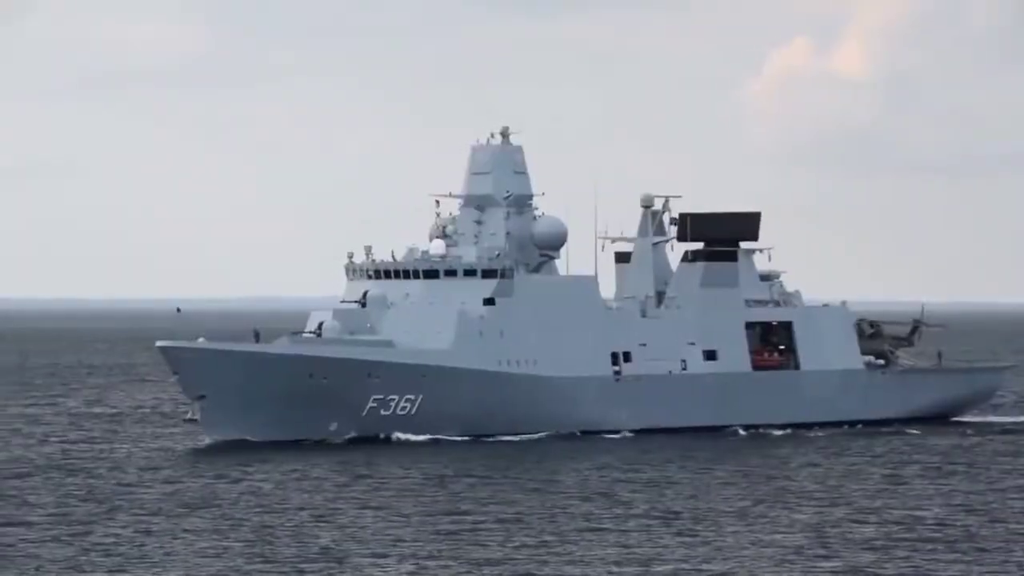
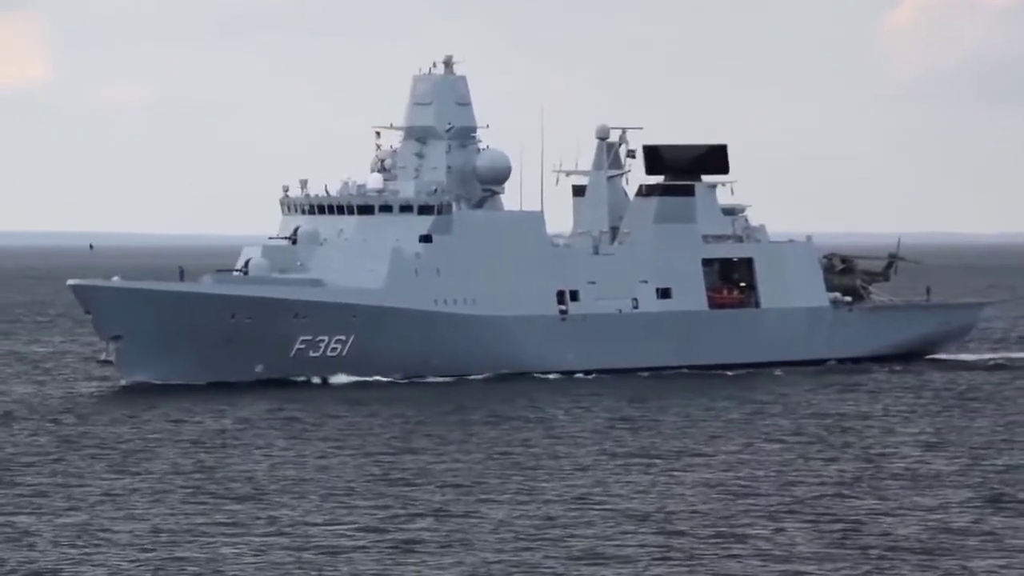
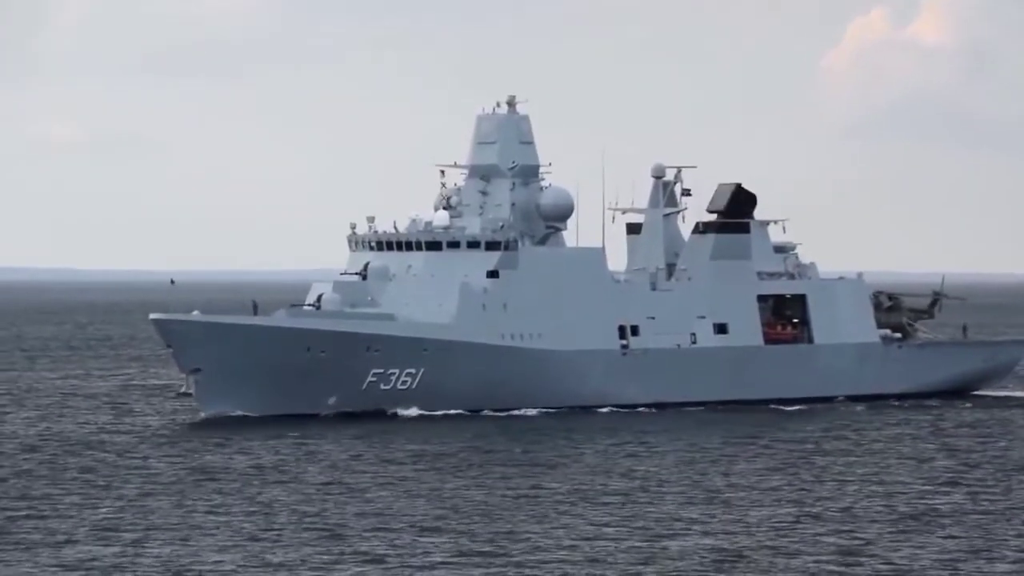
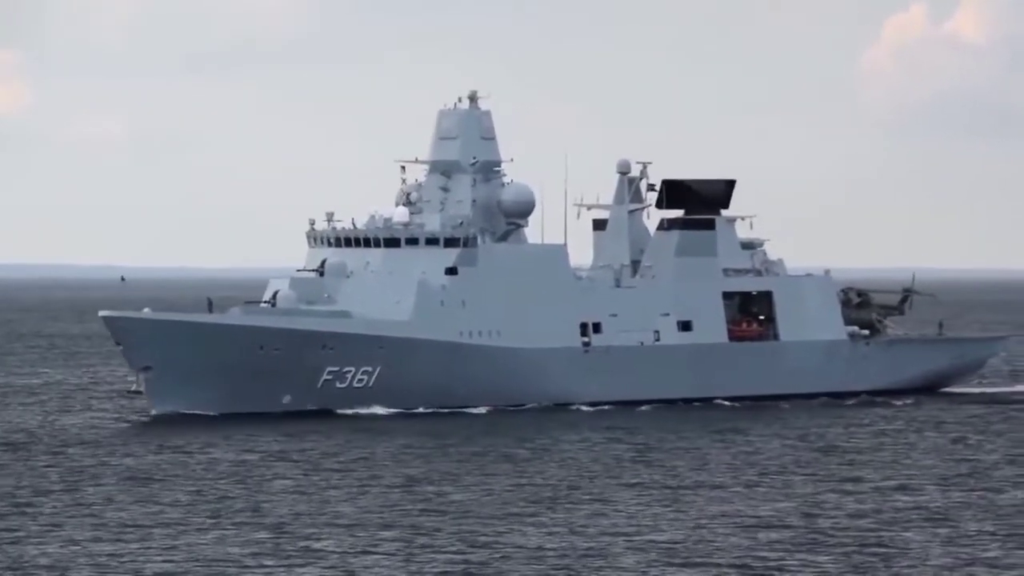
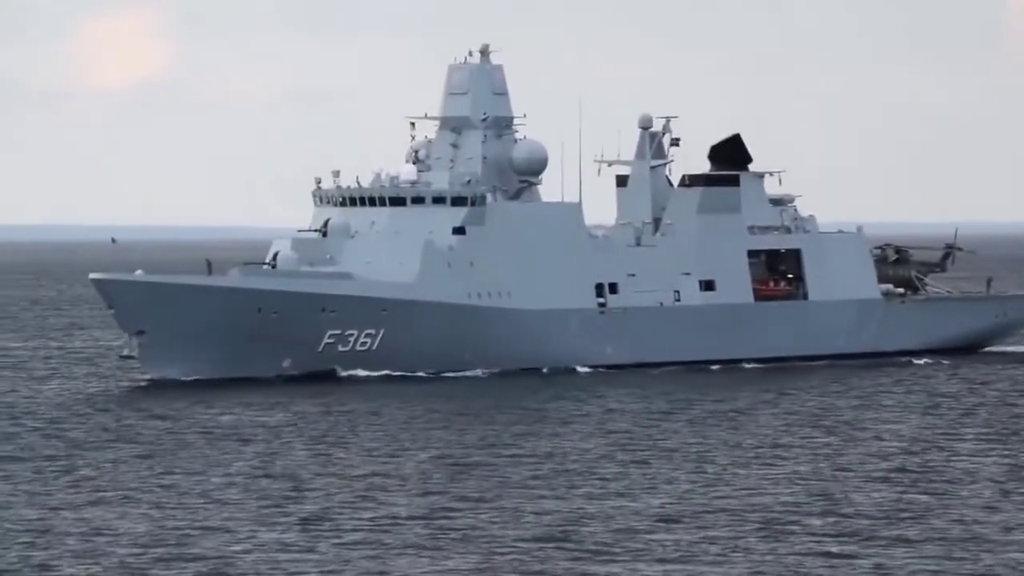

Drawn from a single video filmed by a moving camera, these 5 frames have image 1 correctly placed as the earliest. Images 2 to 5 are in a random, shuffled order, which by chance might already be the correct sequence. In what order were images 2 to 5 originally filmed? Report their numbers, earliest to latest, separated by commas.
3, 4, 2, 5
